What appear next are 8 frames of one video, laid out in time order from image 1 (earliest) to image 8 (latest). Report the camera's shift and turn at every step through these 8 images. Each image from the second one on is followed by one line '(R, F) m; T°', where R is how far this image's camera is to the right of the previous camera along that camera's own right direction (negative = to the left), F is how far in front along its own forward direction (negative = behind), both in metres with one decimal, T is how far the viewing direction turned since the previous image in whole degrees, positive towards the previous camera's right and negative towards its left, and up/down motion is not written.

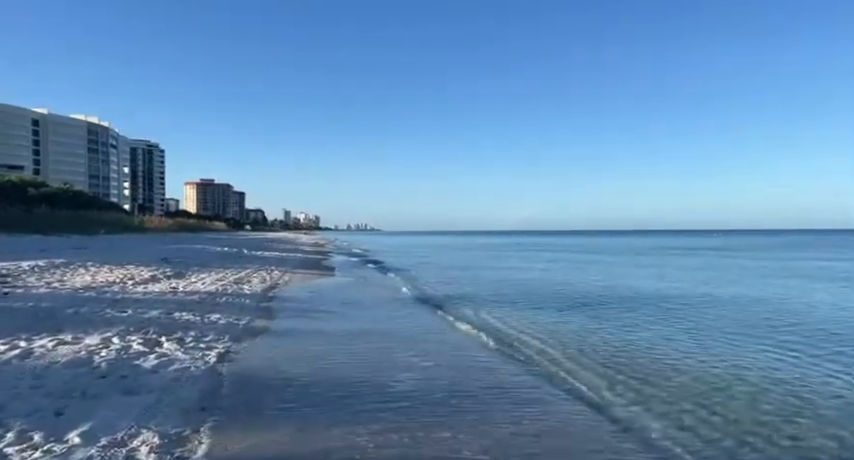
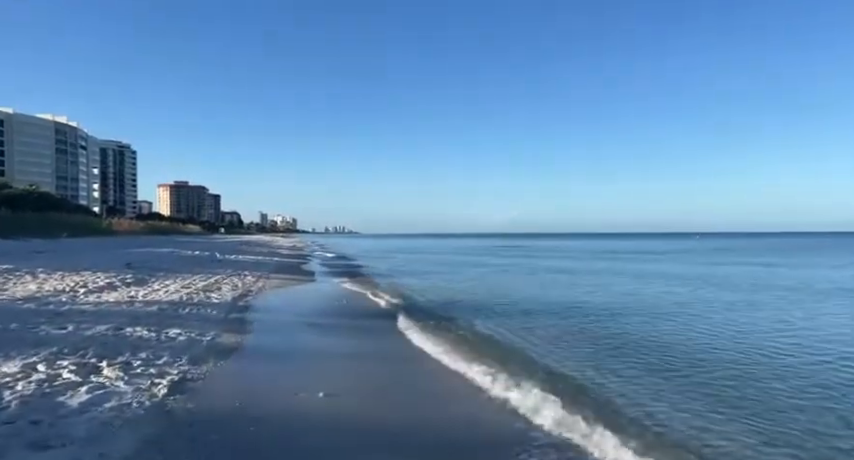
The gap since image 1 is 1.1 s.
(-0.3, +1.3) m; +2°
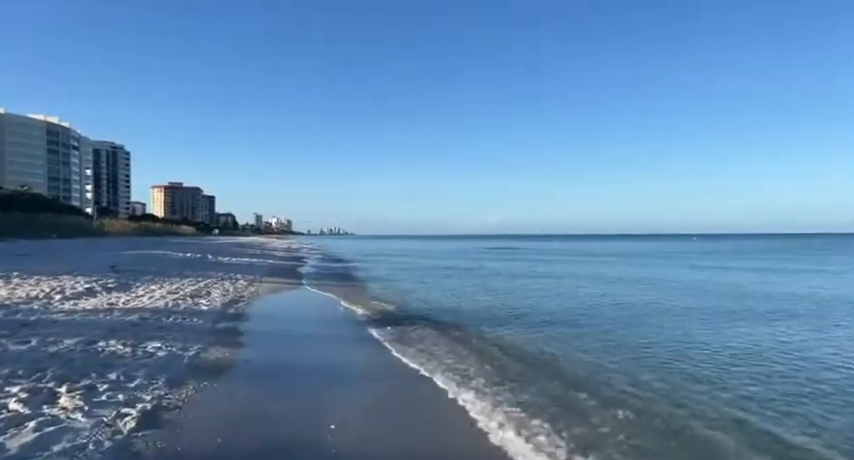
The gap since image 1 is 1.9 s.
(-0.3, +1.0) m; +1°
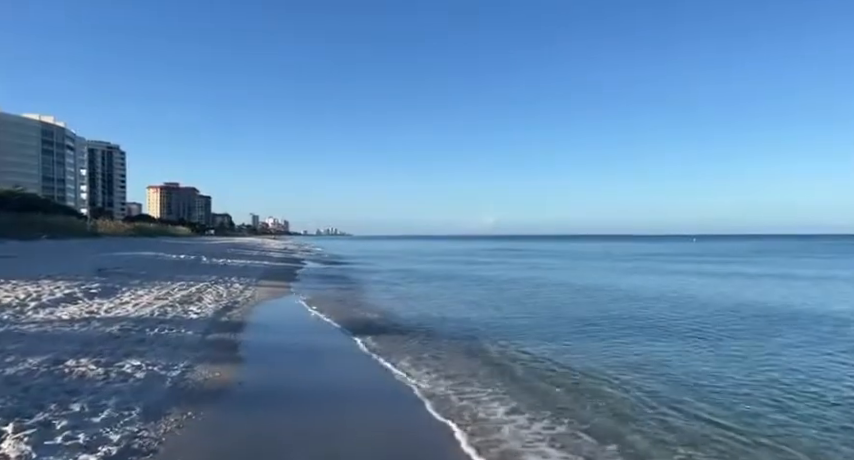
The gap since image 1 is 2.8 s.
(-0.3, +1.1) m; 0°
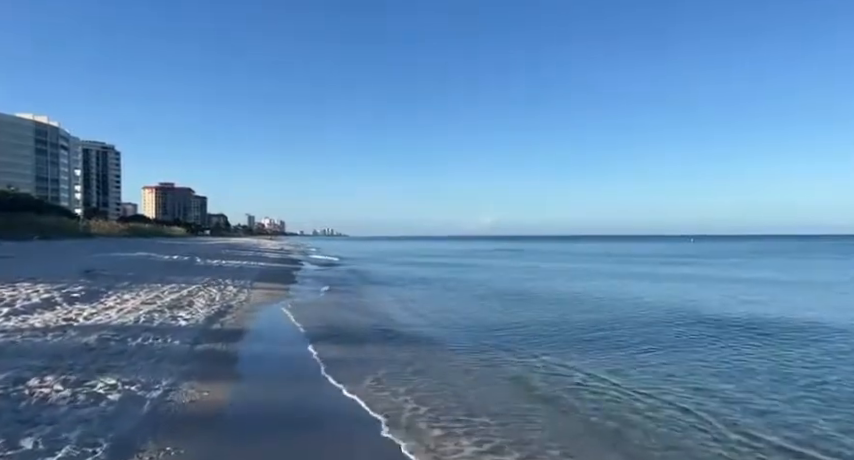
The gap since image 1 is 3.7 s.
(-0.3, +1.0) m; 0°
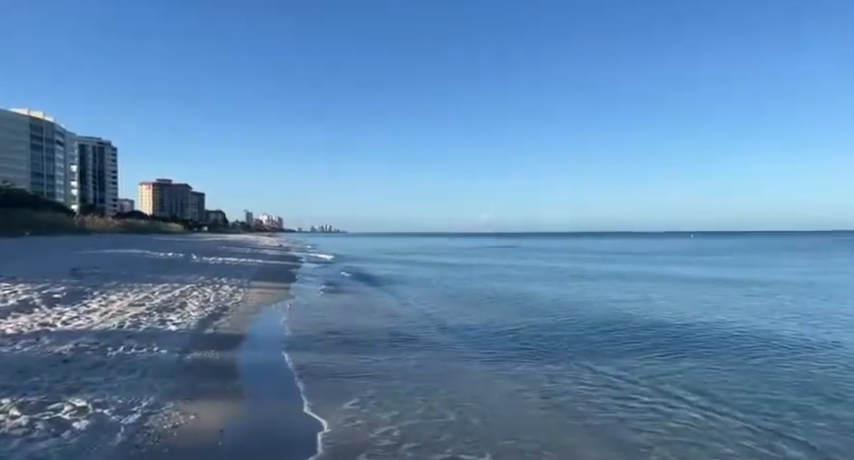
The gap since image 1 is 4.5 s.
(-0.3, +1.0) m; 0°
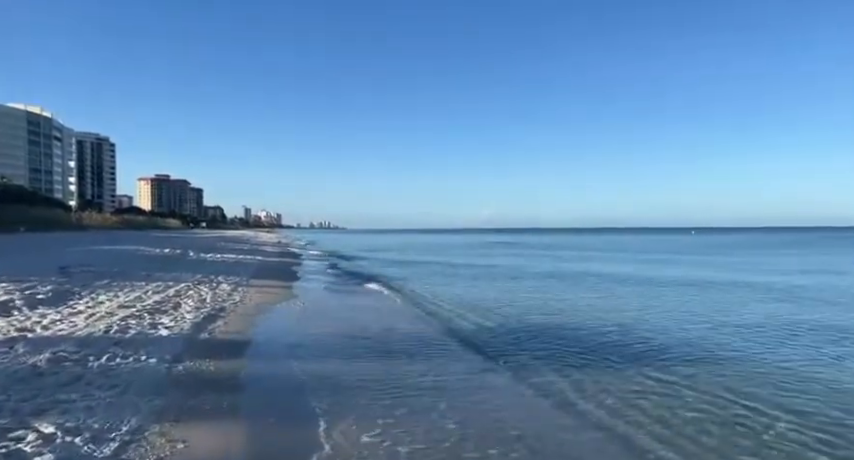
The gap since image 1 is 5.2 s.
(-0.3, +0.8) m; 0°
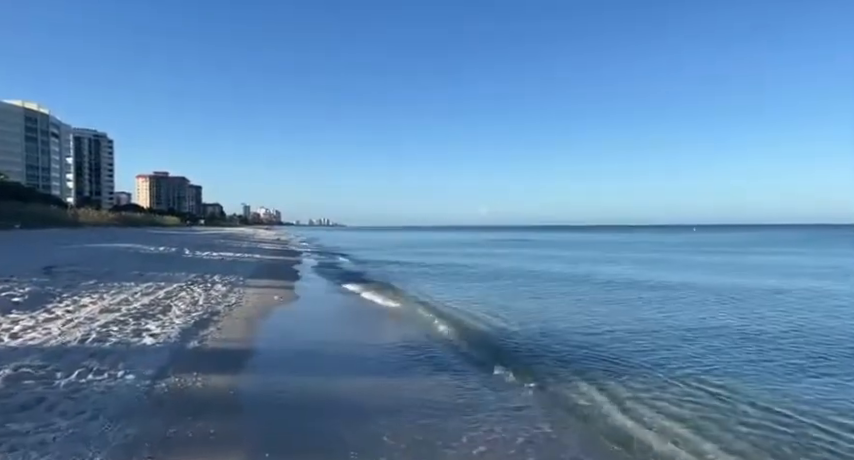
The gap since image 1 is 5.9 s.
(-0.3, +1.0) m; 0°
